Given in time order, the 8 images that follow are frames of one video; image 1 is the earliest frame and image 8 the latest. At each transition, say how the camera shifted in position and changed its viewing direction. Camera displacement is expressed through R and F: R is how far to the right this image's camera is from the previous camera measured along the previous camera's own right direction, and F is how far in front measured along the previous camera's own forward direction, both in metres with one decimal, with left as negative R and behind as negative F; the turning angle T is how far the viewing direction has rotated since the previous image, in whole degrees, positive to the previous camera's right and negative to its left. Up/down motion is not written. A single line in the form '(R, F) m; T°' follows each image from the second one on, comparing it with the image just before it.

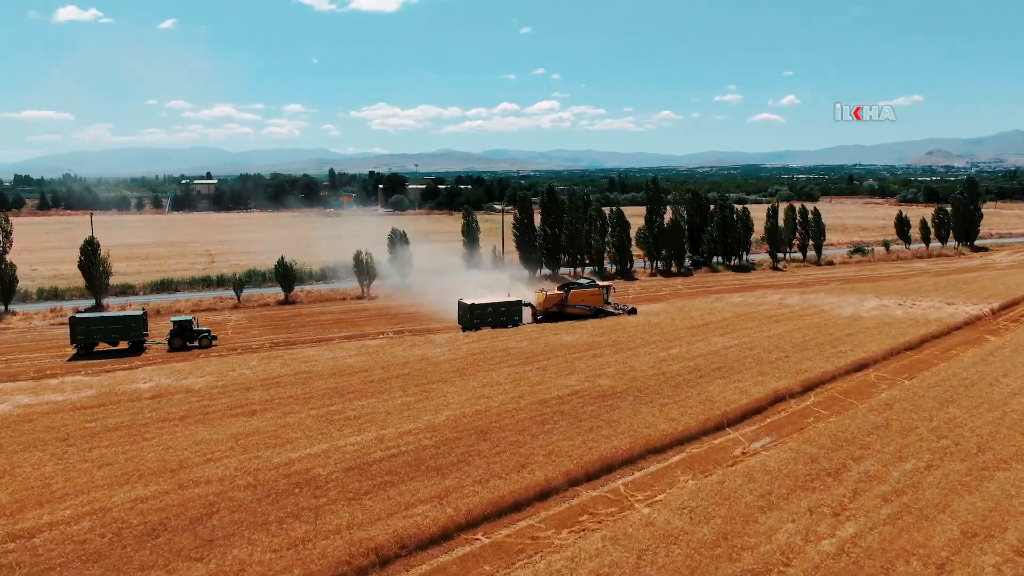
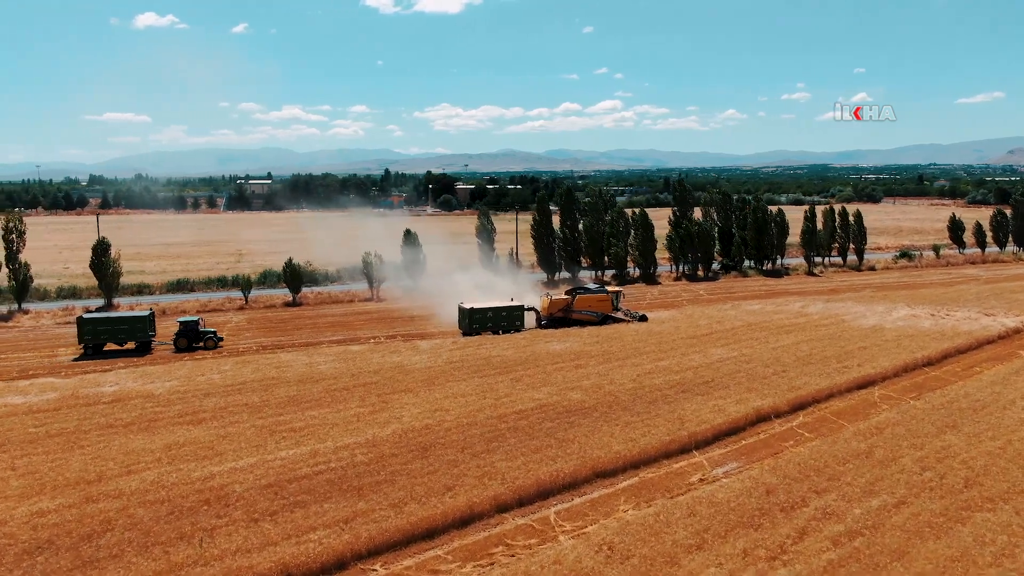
(+3.2, +1.5) m; -4°
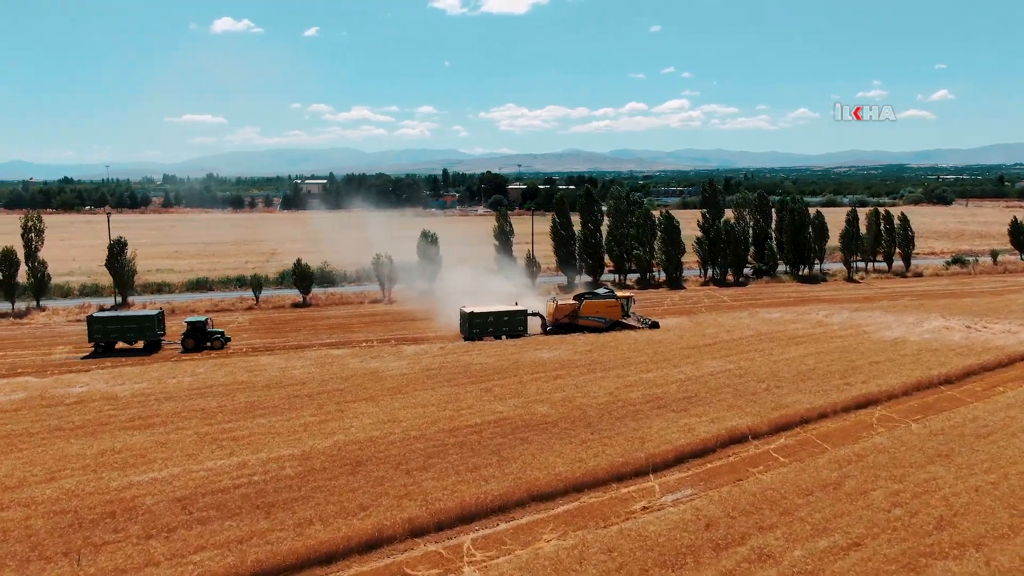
(+3.2, +1.5) m; -5°
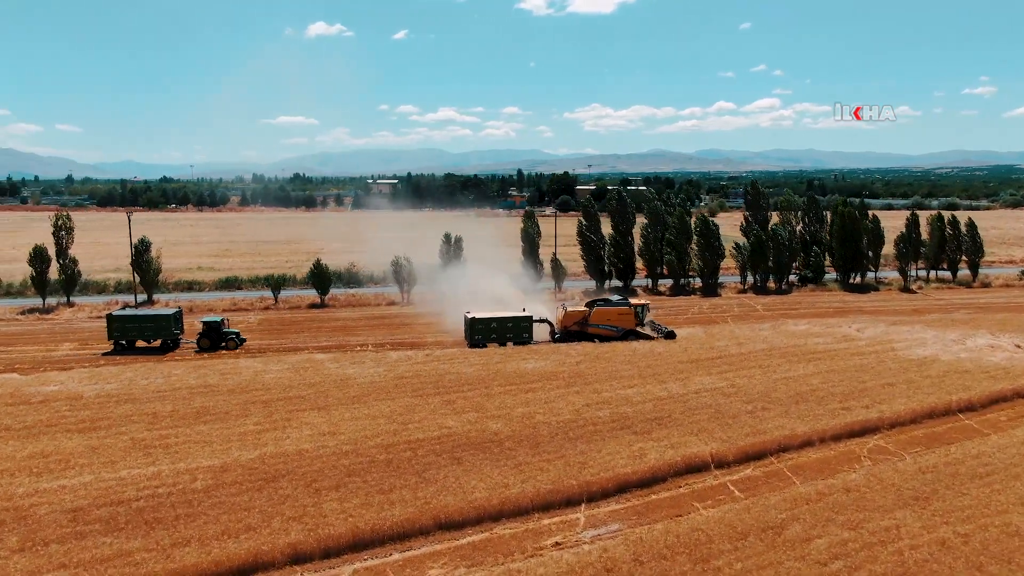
(+3.8, +1.7) m; -6°
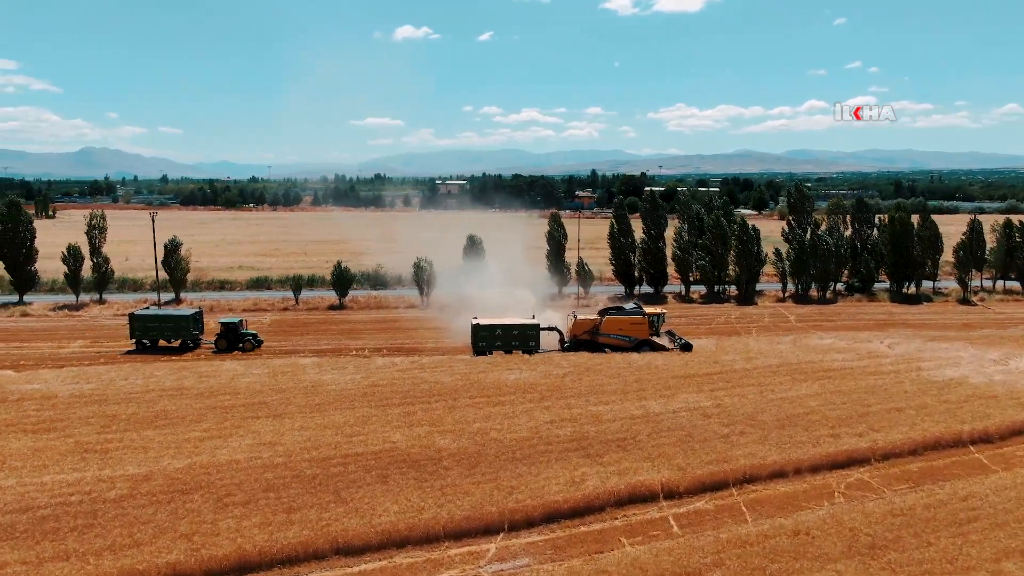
(+3.6, +1.5) m; -6°
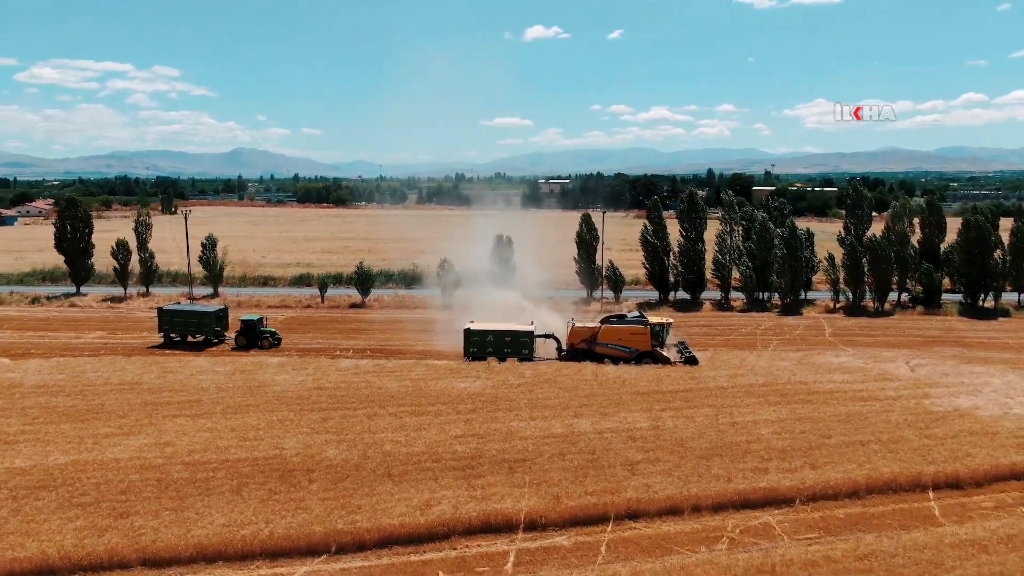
(+6.1, +1.9) m; -9°
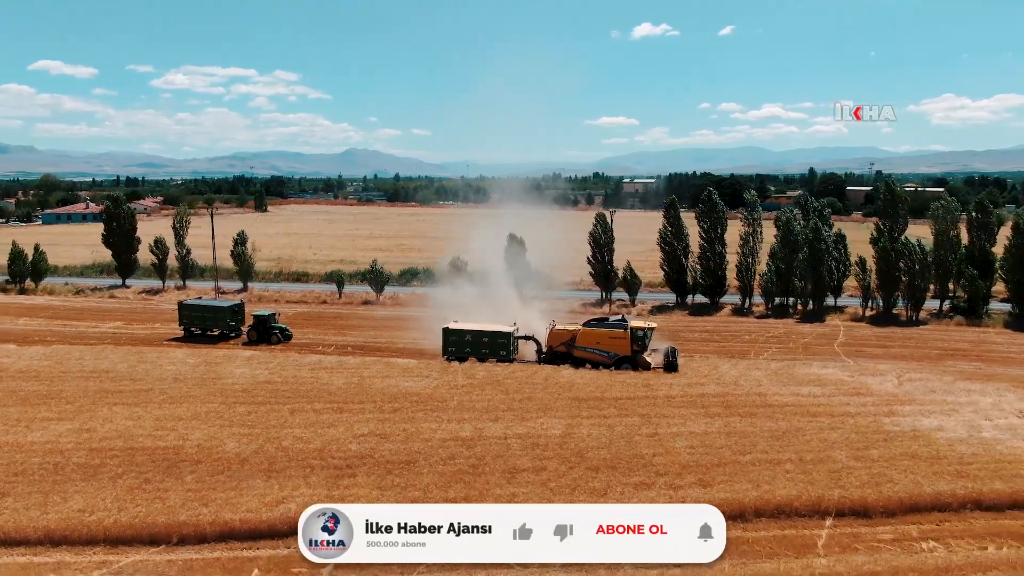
(+5.5, +0.8) m; -8°
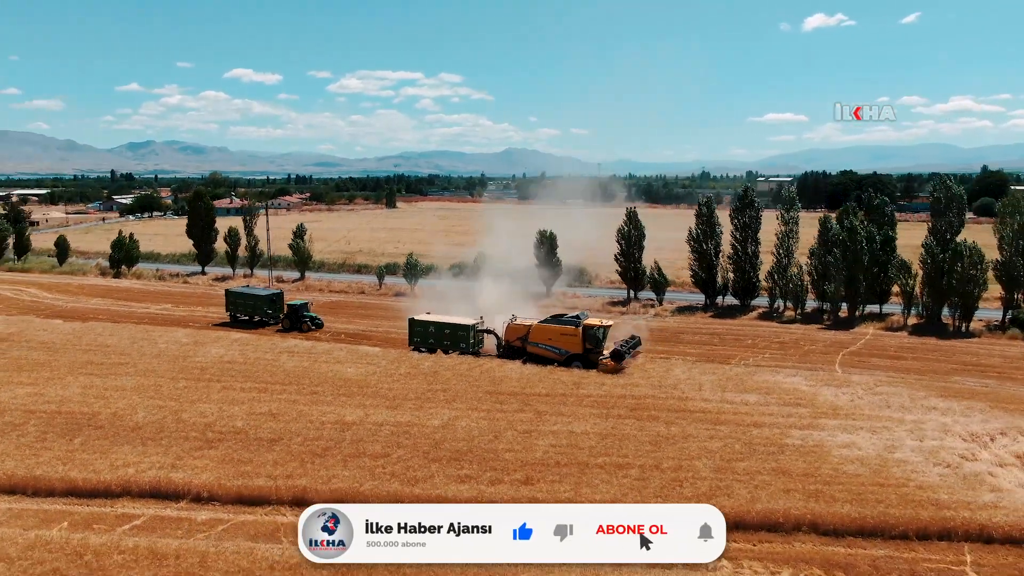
(+7.8, +0.6) m; -11°
